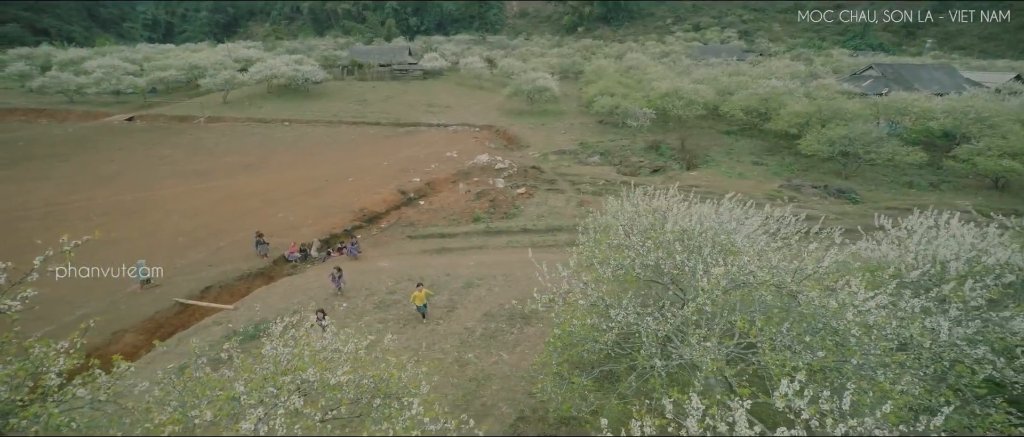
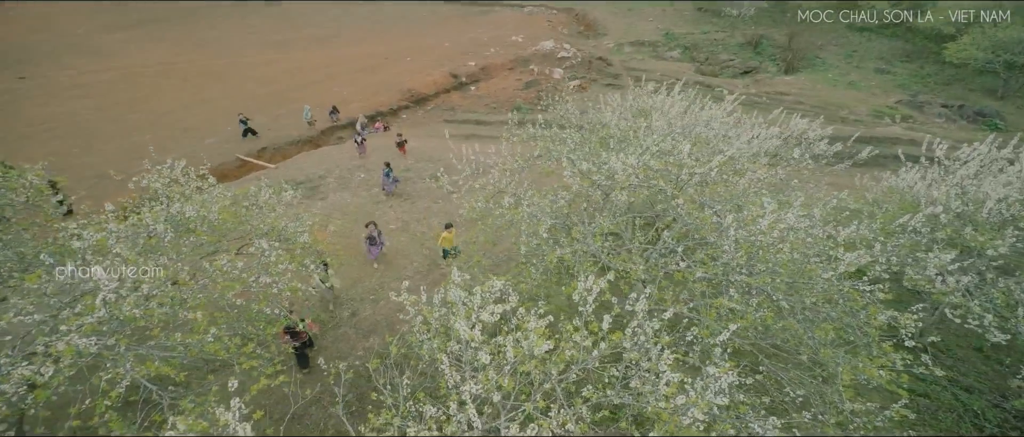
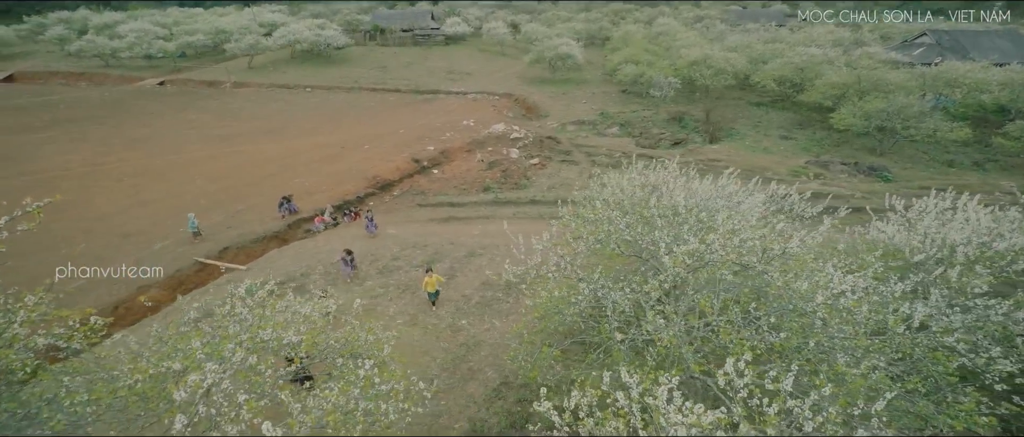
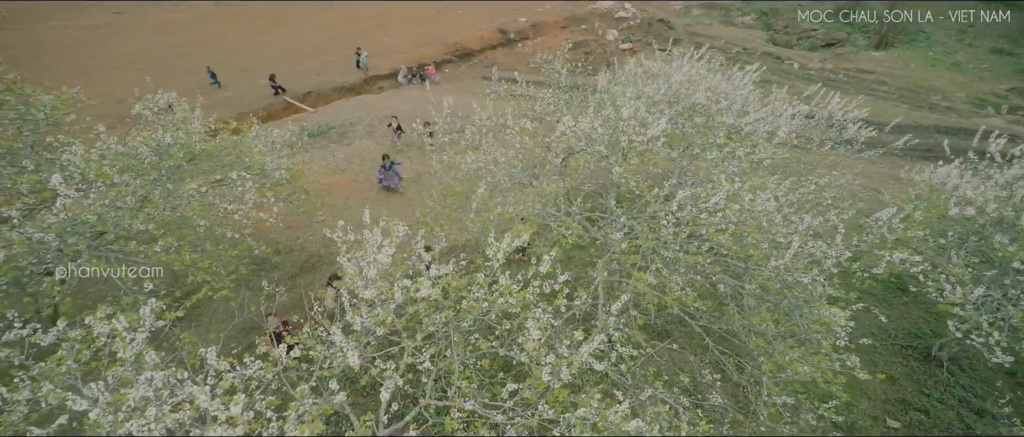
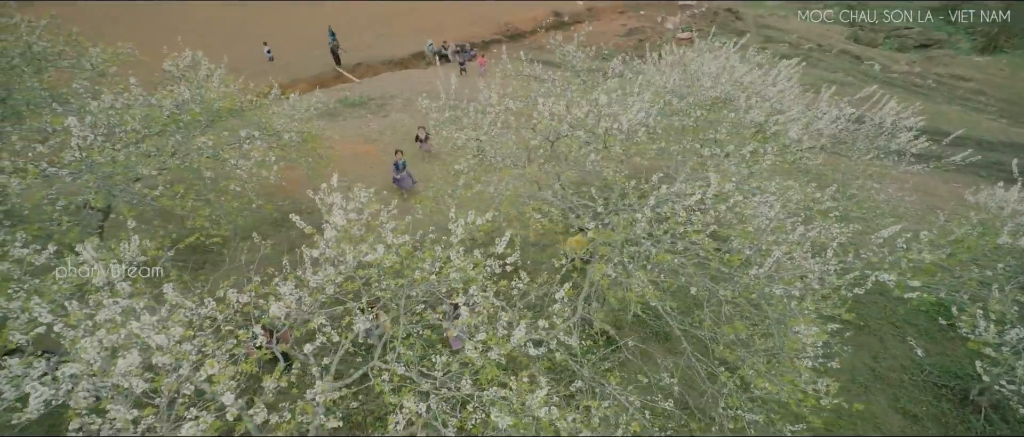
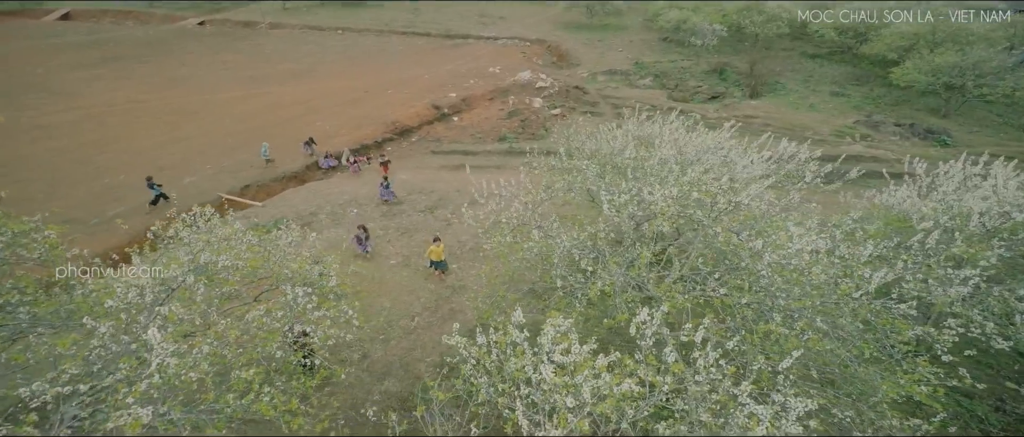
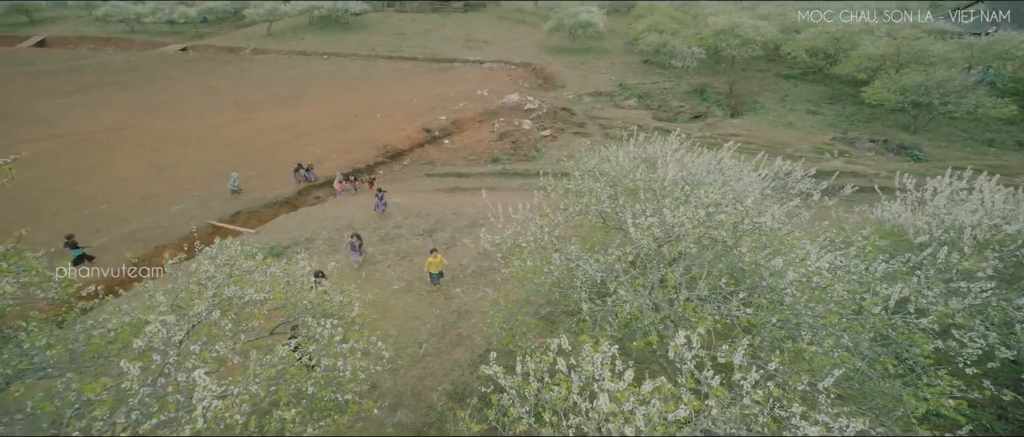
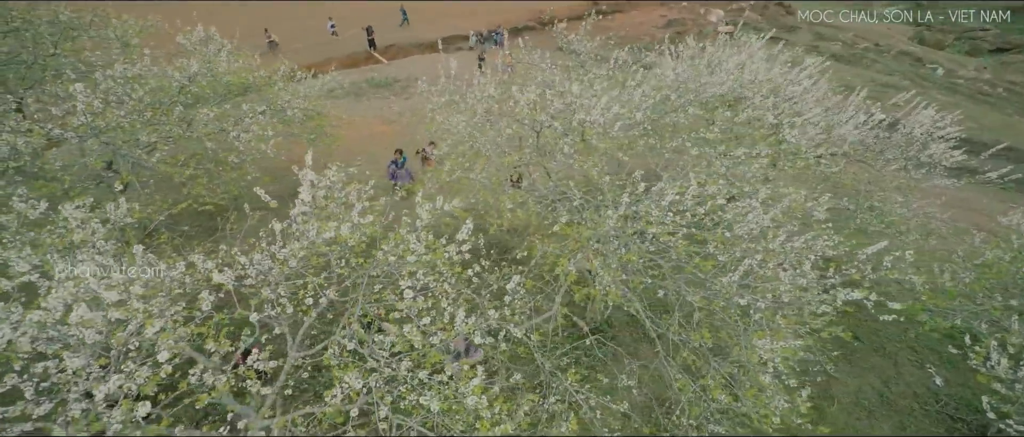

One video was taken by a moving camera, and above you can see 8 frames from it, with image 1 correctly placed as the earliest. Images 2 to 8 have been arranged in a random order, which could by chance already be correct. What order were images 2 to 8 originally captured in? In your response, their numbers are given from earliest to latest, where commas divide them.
3, 7, 6, 2, 4, 5, 8
